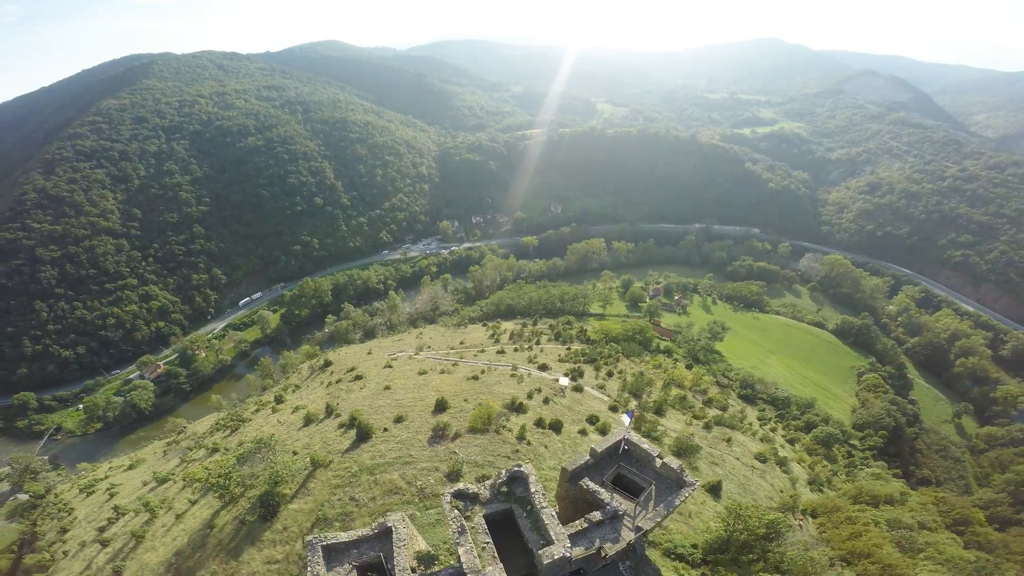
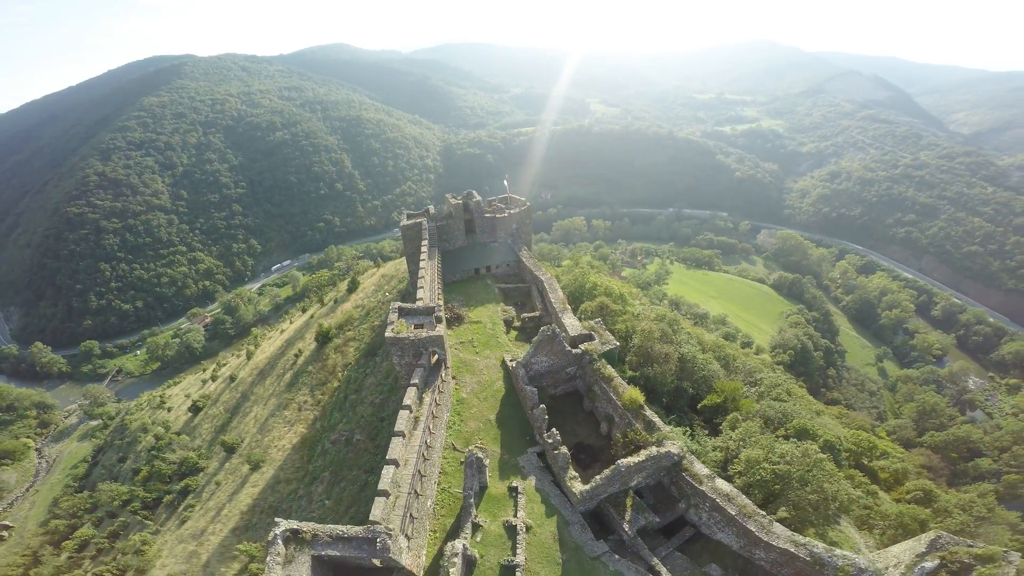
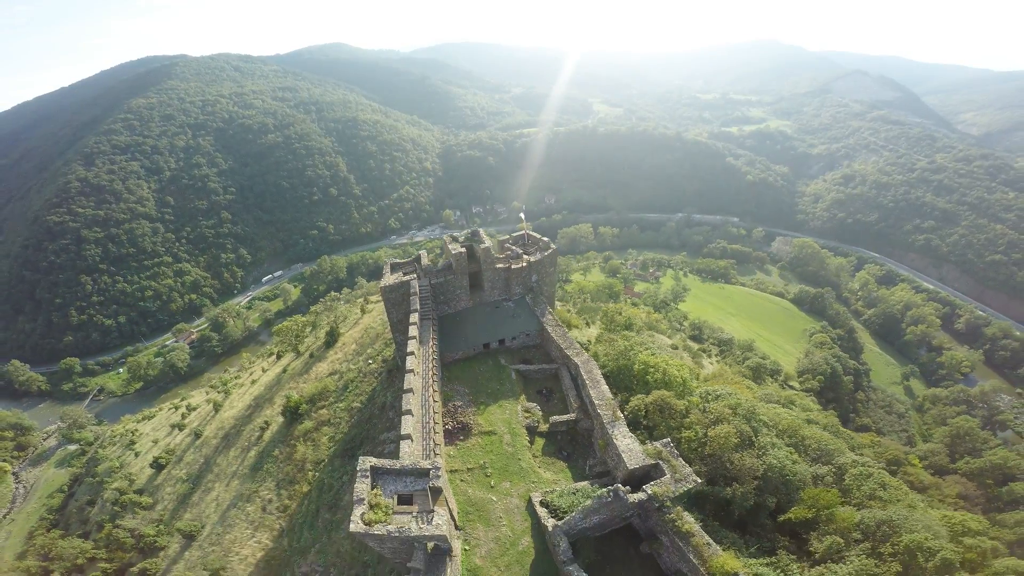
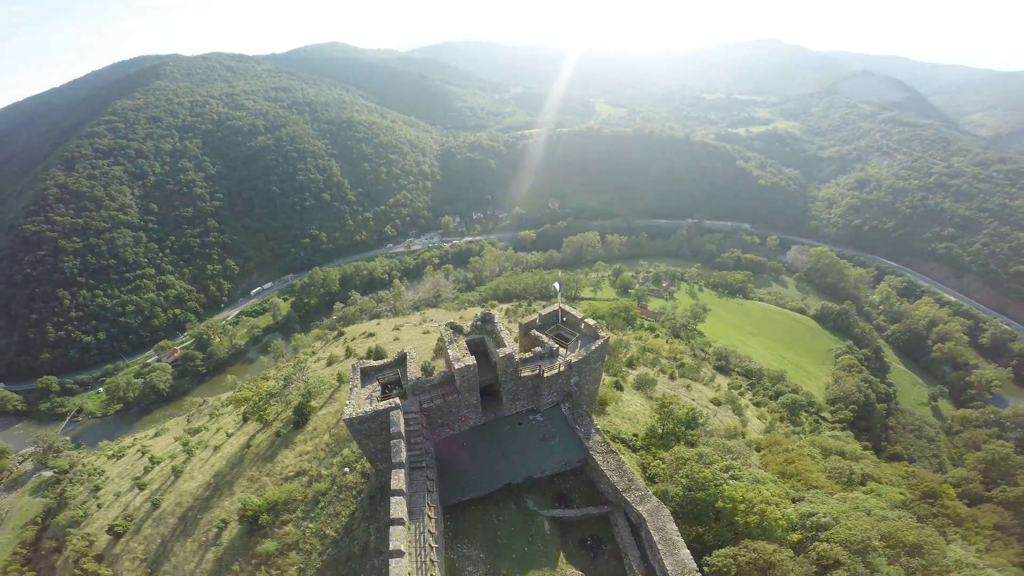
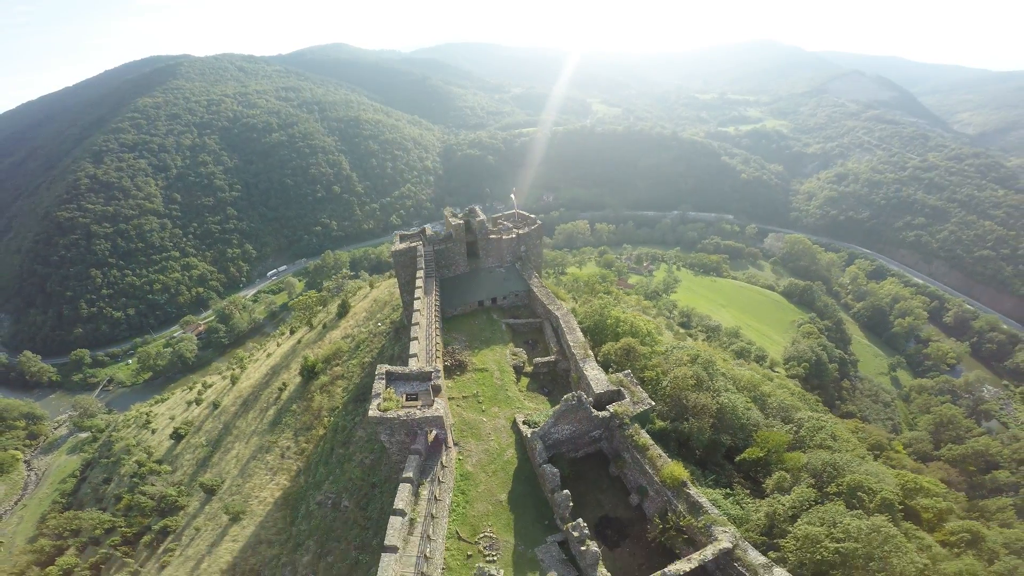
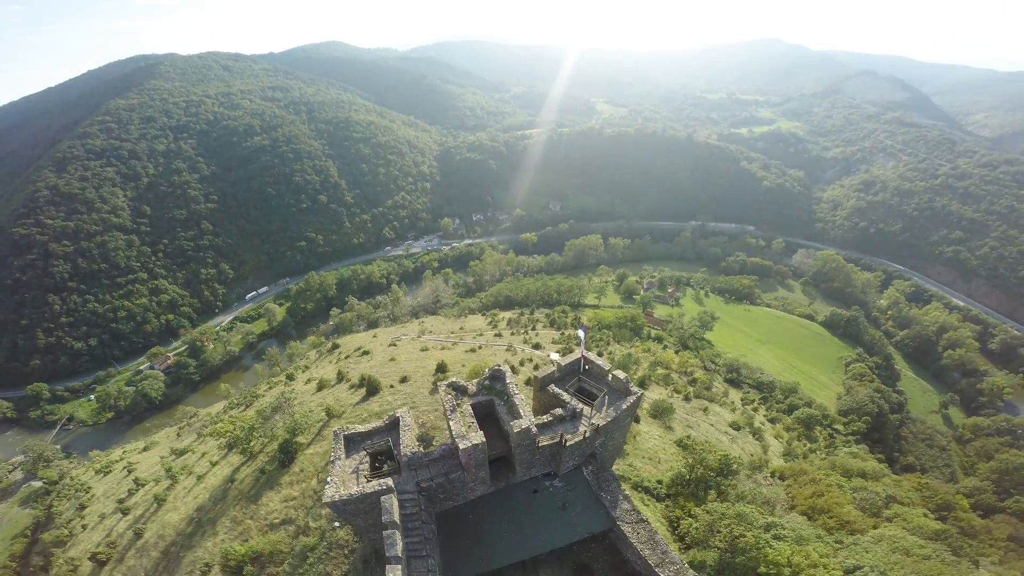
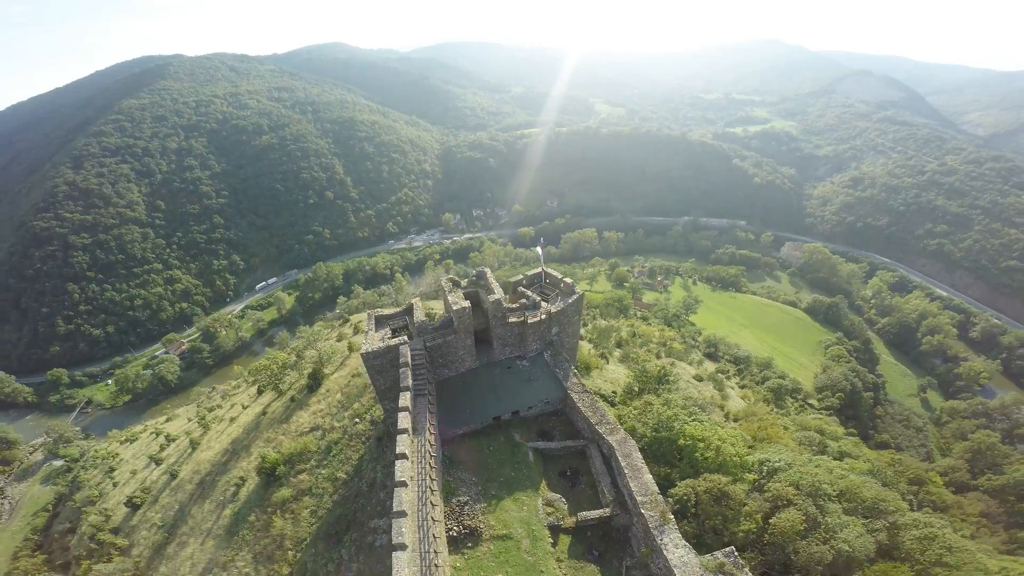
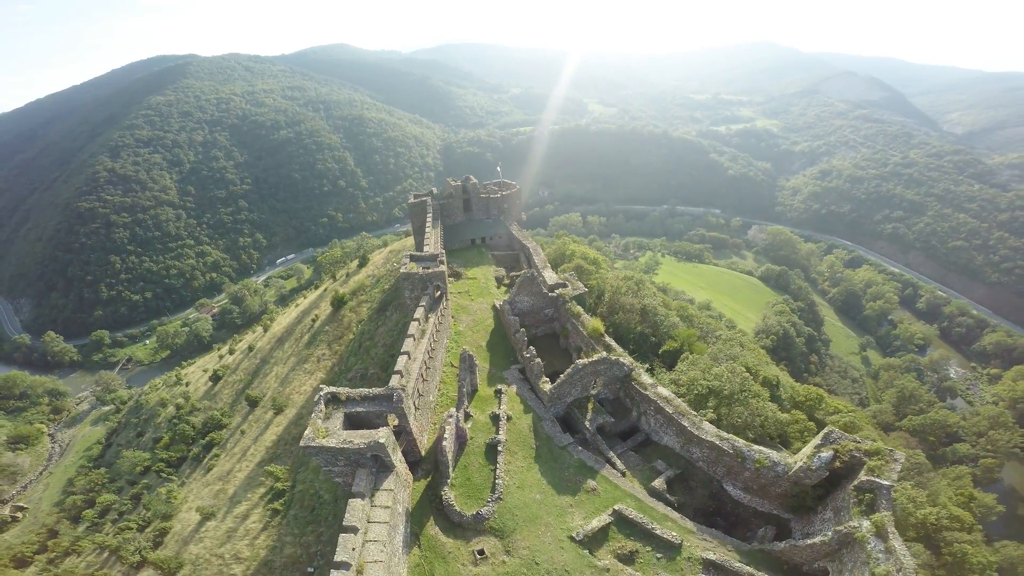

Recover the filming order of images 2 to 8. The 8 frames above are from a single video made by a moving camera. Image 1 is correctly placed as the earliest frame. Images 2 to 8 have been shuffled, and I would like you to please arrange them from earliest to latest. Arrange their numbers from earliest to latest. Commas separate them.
6, 4, 7, 3, 5, 2, 8
